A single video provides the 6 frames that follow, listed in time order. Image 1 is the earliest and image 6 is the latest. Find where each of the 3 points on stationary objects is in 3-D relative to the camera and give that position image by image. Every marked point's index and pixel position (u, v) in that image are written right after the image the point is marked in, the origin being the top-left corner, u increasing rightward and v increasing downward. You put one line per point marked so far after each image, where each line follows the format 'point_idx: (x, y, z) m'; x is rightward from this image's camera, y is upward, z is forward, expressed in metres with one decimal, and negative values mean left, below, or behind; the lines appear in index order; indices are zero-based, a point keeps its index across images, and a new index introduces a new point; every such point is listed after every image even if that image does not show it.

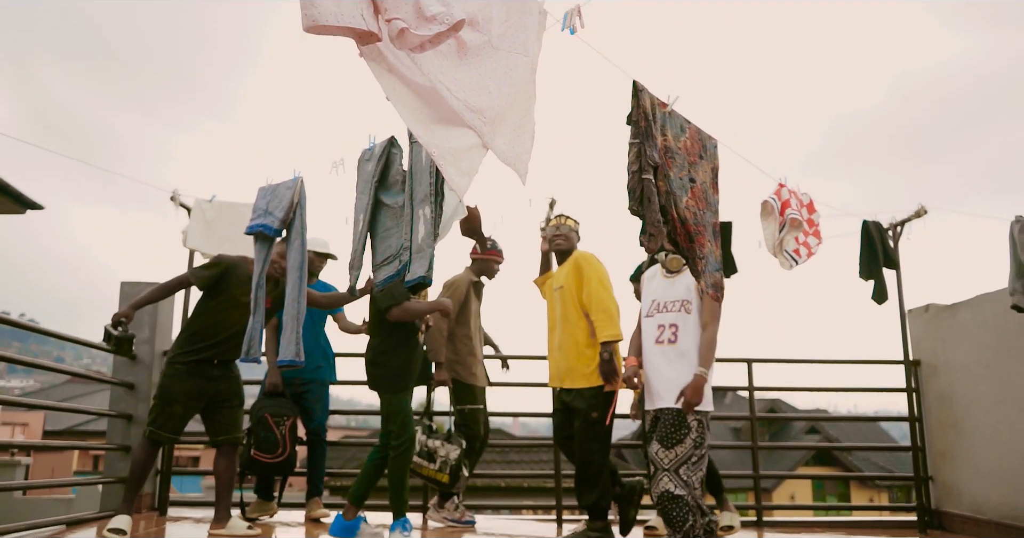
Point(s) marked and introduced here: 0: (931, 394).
0: (+2.5, -0.8, +5.2) m
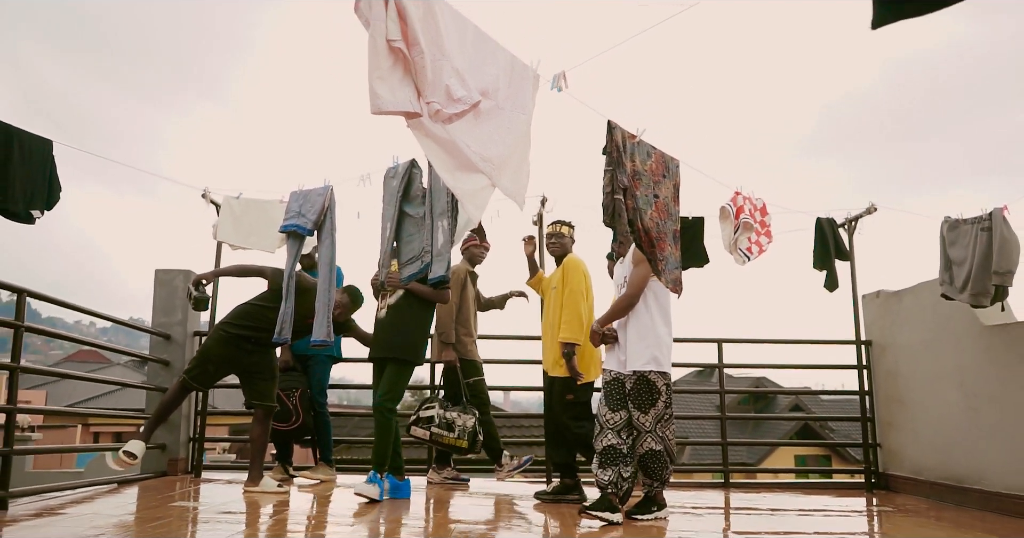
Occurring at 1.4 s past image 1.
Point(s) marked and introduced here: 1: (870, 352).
0: (+2.5, -0.7, +5.8) m
1: (+2.5, -0.6, +5.9) m
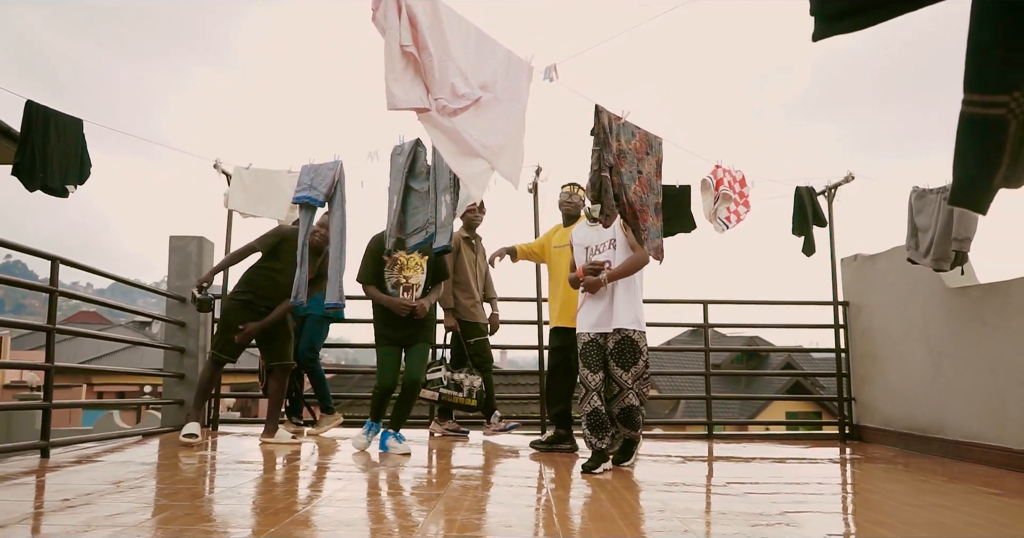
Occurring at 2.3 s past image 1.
0: (+2.5, -0.4, +6.2) m
1: (+2.5, -0.3, +6.3) m
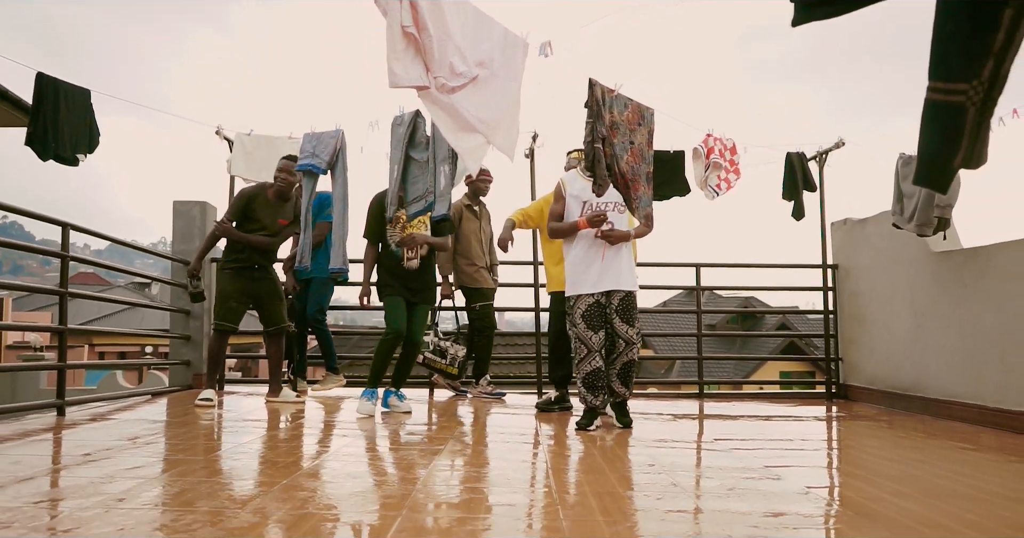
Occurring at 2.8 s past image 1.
0: (+2.5, -0.2, +6.3) m
1: (+2.4, -0.1, +6.4) m
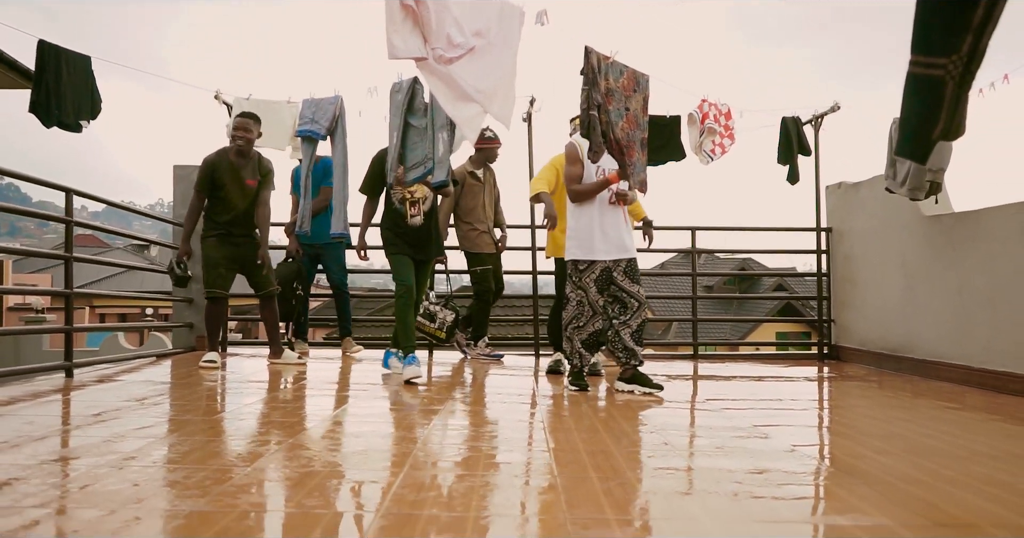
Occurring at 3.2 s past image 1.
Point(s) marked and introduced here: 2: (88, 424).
0: (+2.5, +0.1, +6.4) m
1: (+2.4, +0.2, +6.5) m
2: (-1.6, -0.6, +3.2) m
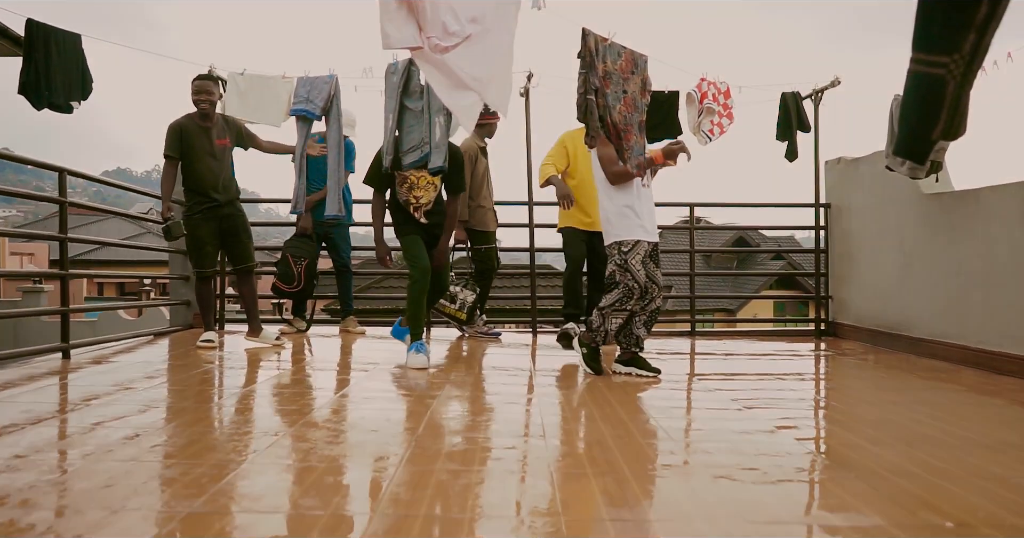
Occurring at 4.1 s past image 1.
0: (+2.4, +0.3, +6.4) m
1: (+2.4, +0.4, +6.5) m
2: (-1.6, -0.5, +3.2) m
